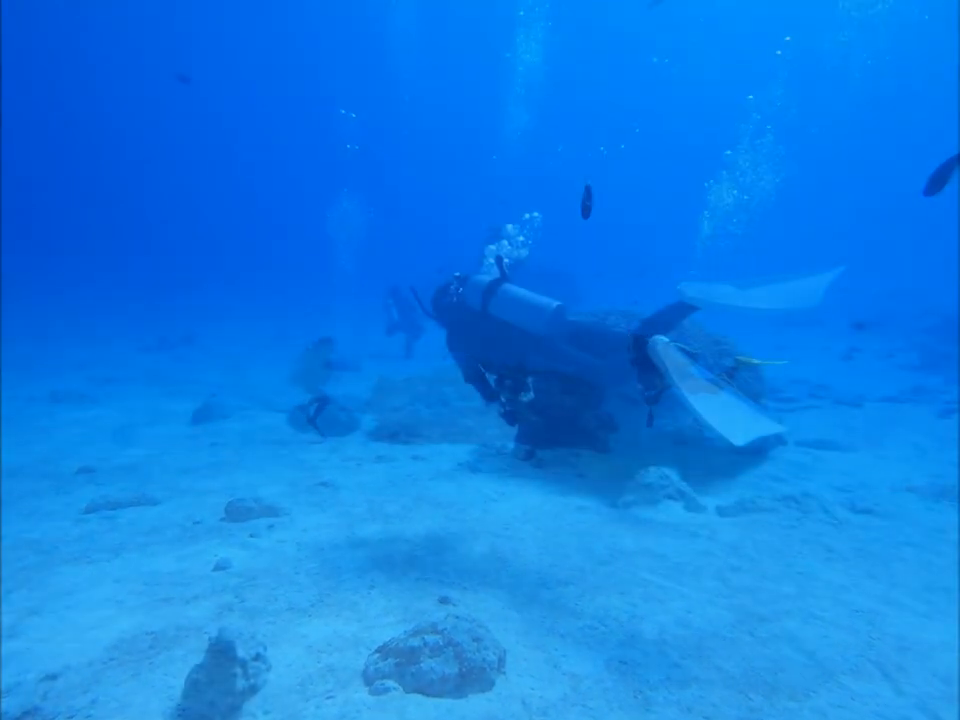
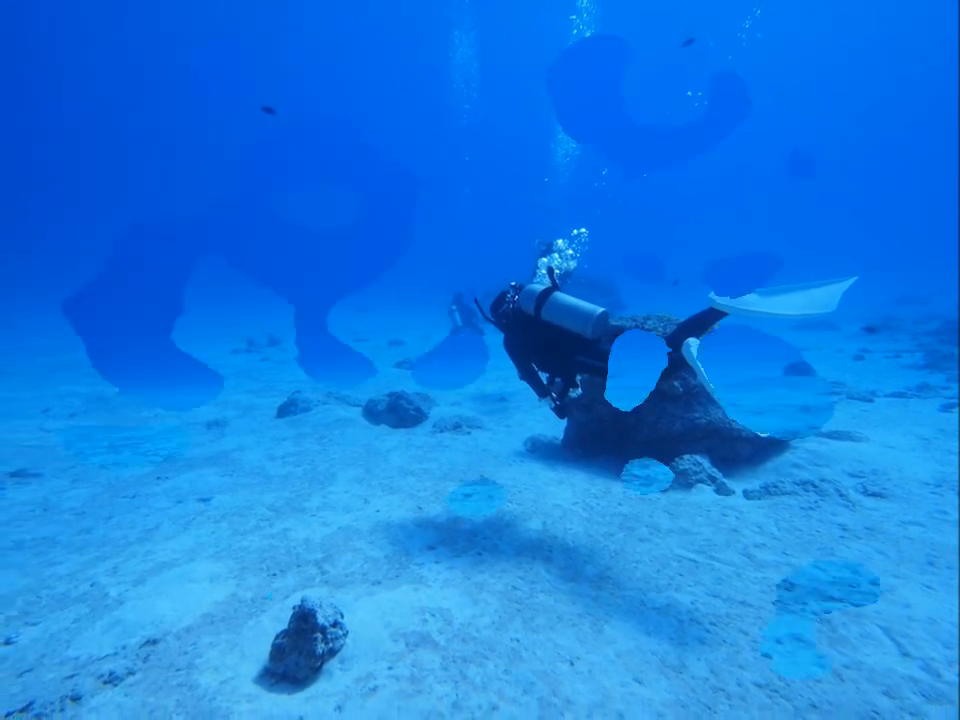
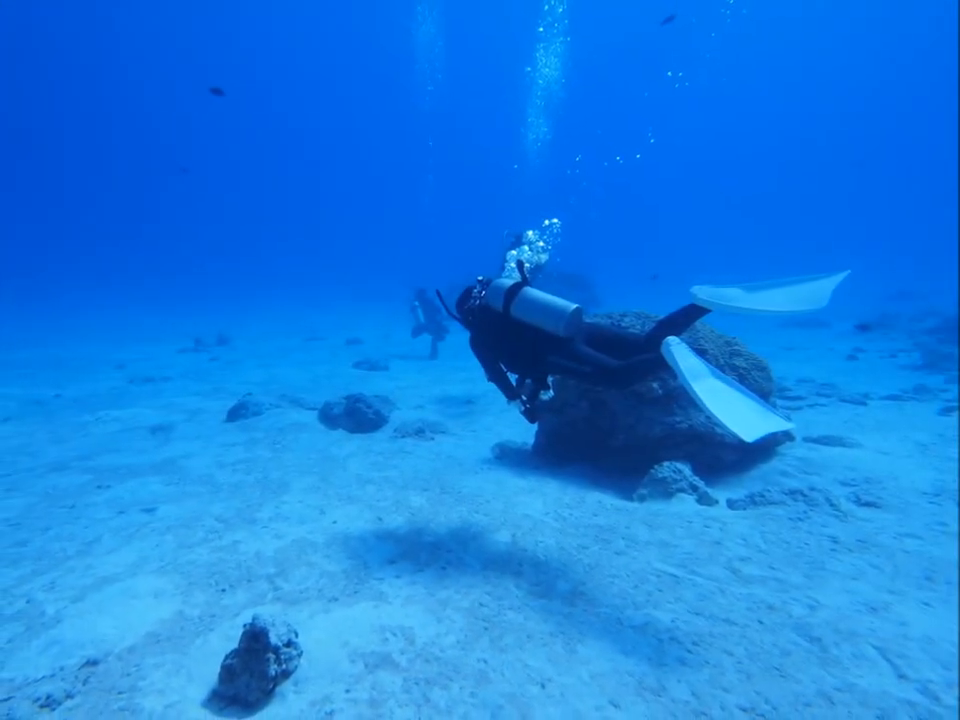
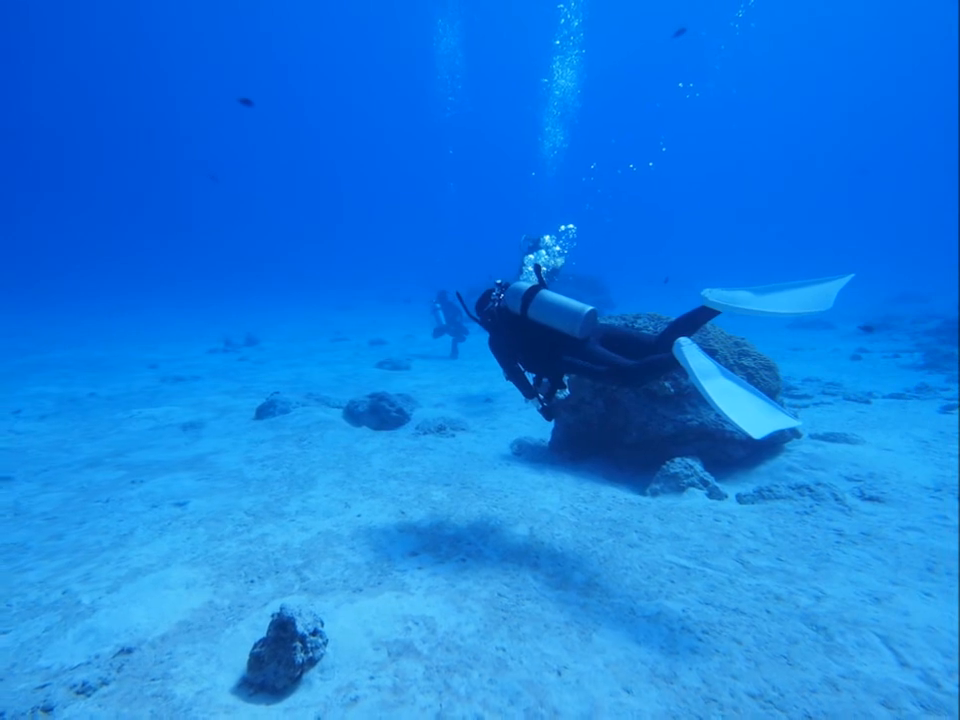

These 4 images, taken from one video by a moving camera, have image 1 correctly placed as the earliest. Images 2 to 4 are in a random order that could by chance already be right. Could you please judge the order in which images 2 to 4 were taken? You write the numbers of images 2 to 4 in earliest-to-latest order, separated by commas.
3, 4, 2
